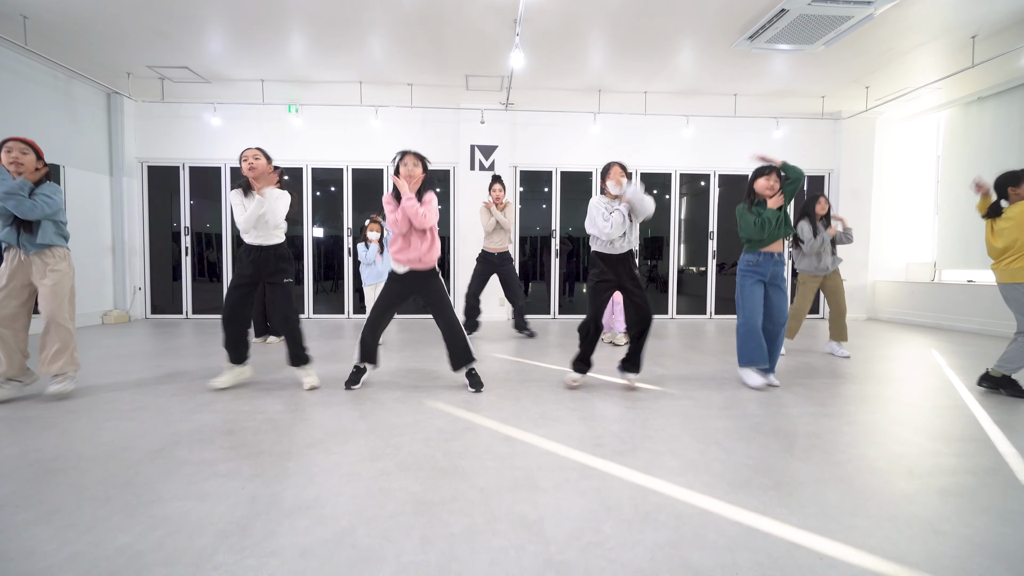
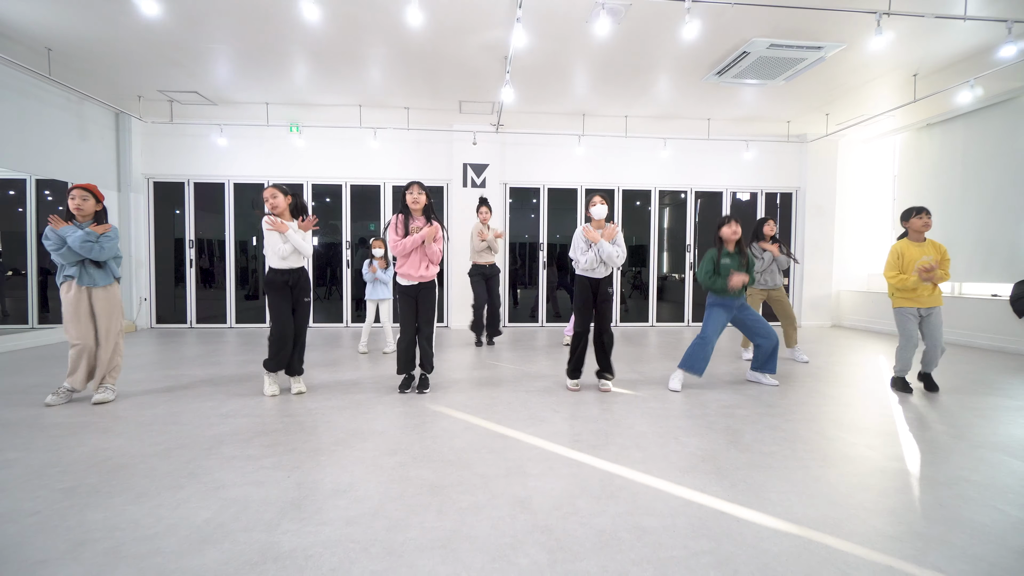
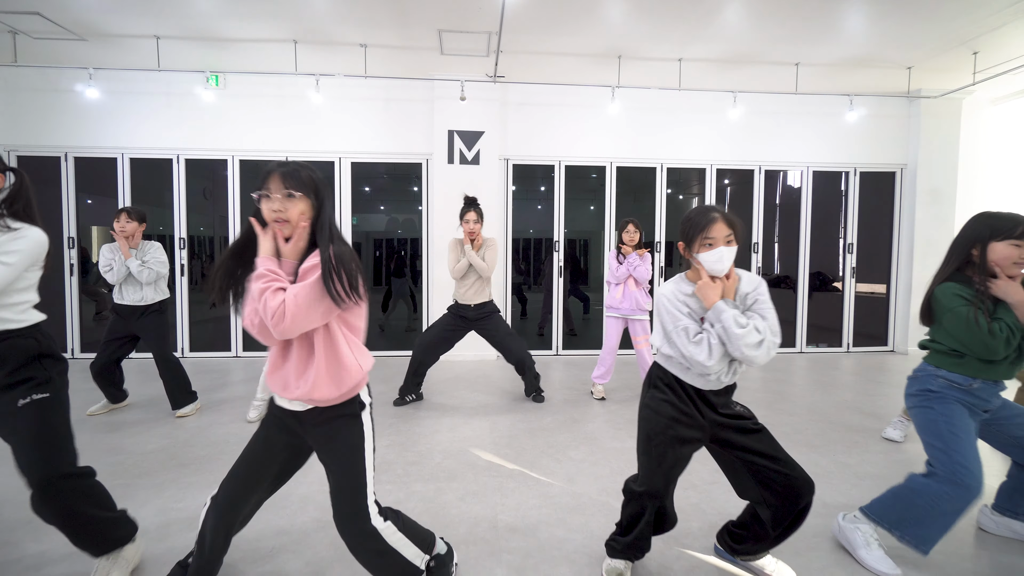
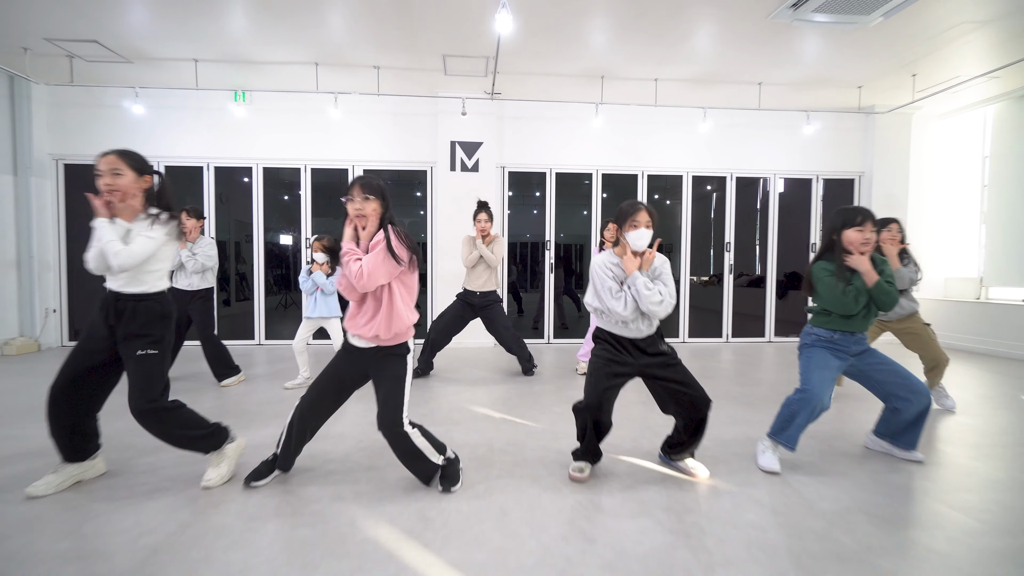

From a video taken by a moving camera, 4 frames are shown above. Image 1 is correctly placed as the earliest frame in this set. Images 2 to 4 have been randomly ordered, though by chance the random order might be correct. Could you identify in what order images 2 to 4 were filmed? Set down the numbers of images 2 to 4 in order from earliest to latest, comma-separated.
3, 4, 2
